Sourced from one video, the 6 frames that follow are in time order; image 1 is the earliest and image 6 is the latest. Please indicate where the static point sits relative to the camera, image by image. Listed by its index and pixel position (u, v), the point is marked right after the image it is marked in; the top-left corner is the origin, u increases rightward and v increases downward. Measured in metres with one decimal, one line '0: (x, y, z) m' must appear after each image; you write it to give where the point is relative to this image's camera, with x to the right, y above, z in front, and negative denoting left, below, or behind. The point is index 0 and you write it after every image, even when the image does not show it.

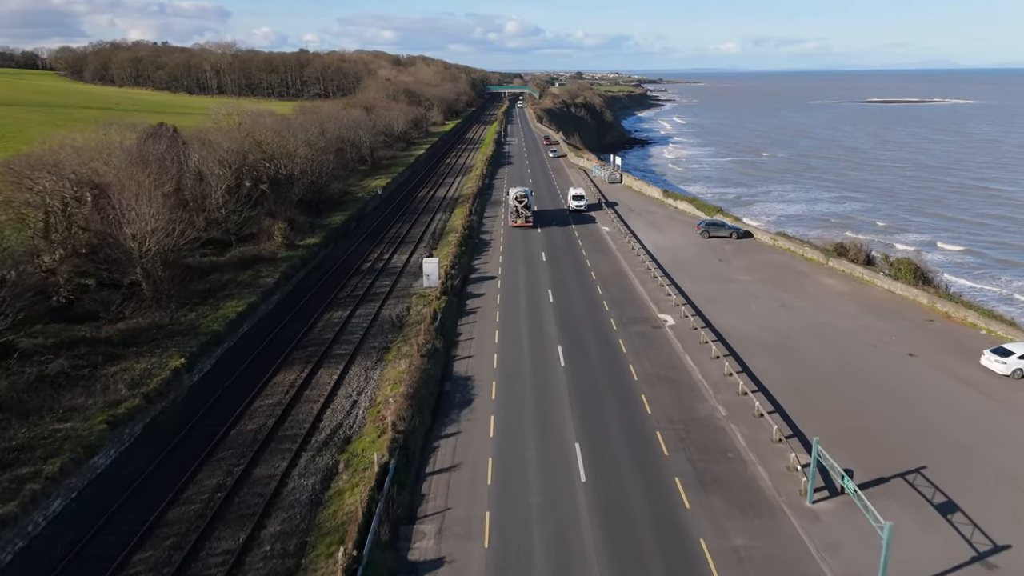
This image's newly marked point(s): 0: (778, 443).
0: (+6.9, -4.0, +18.1) m
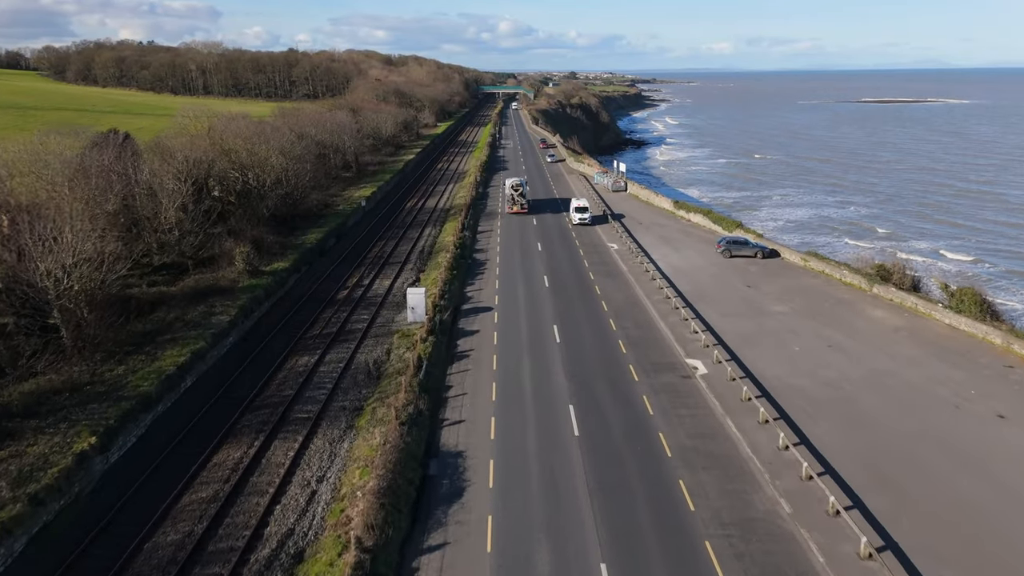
0: (+7.0, -5.4, +13.7) m
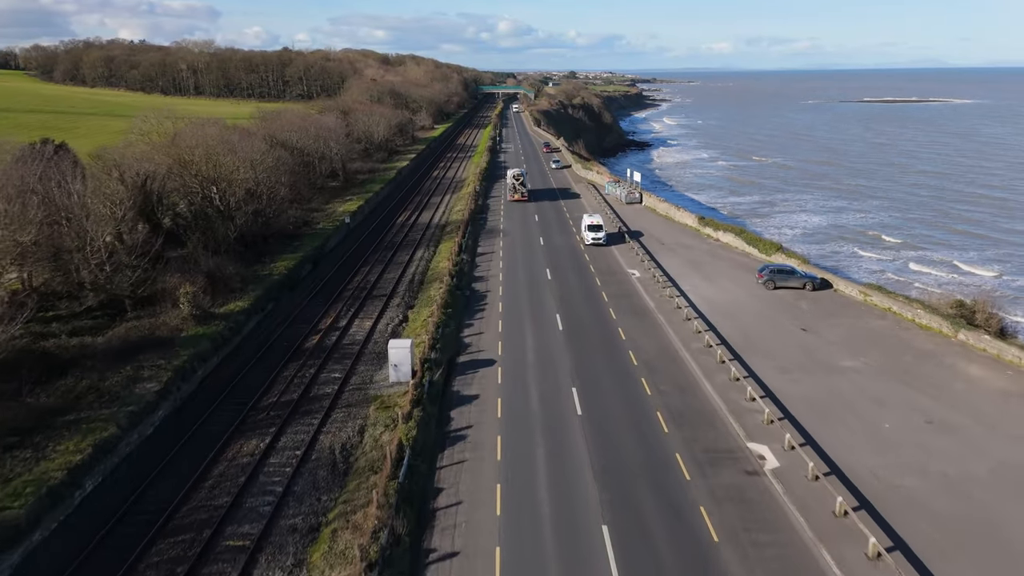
0: (+7.3, -7.0, +8.4) m
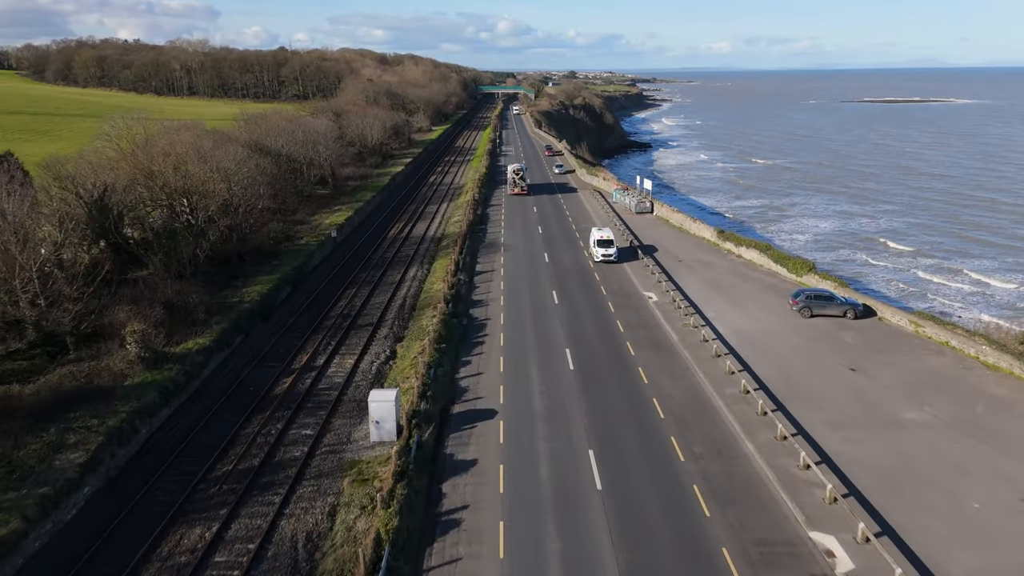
0: (+7.4, -8.1, +4.9) m
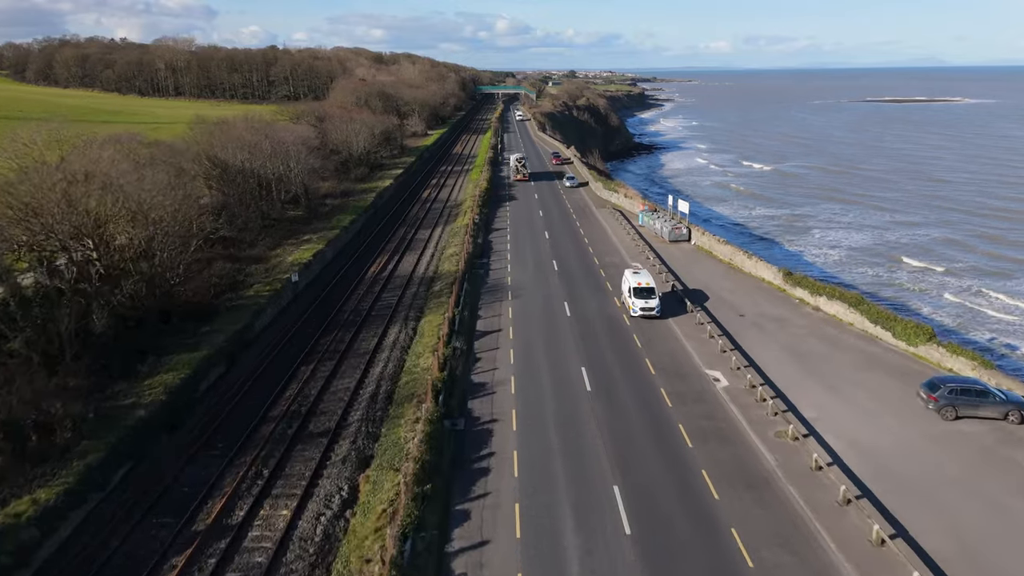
0: (+7.9, -10.5, -3.2) m
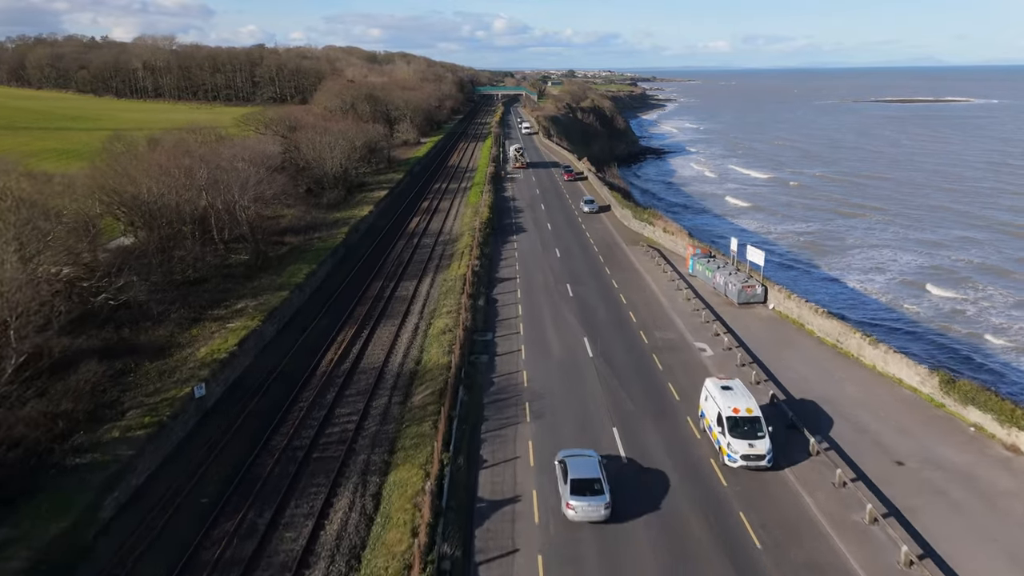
0: (+8.5, -13.7, -13.2) m
